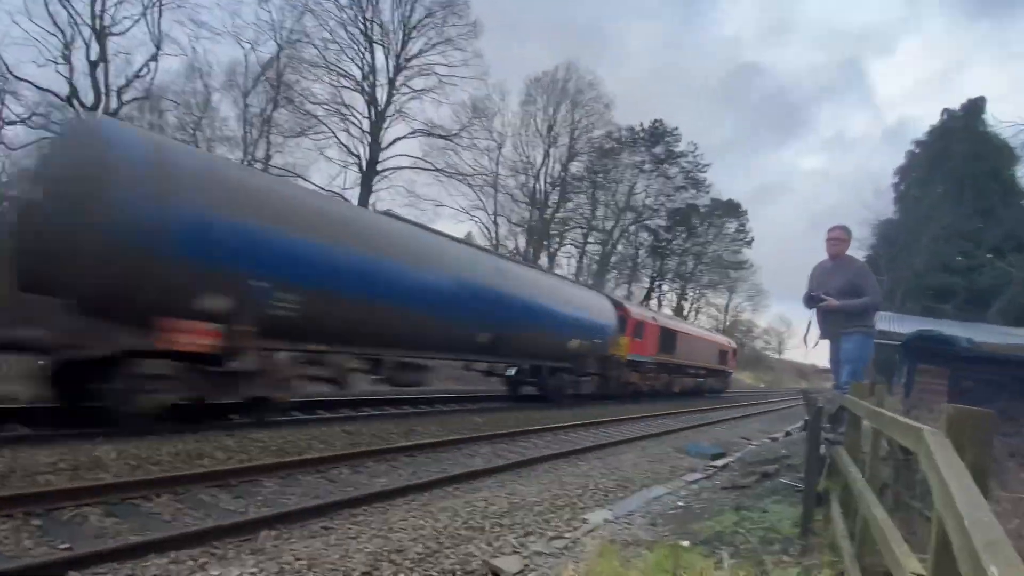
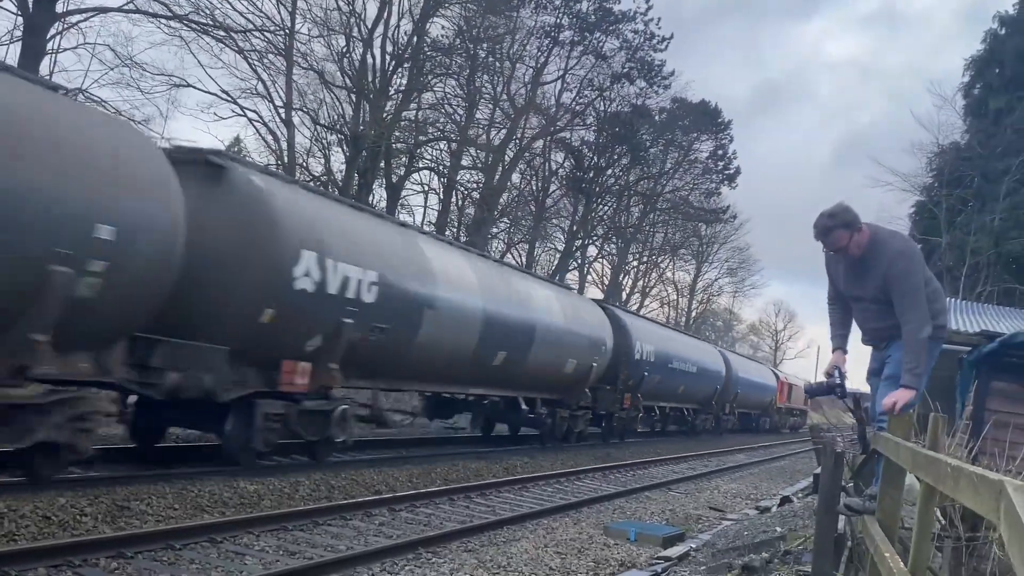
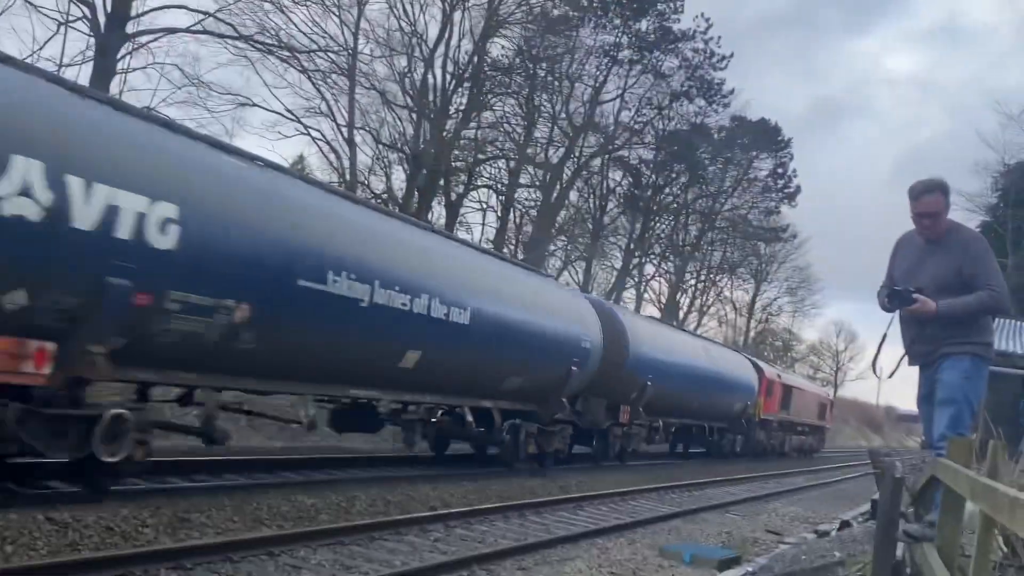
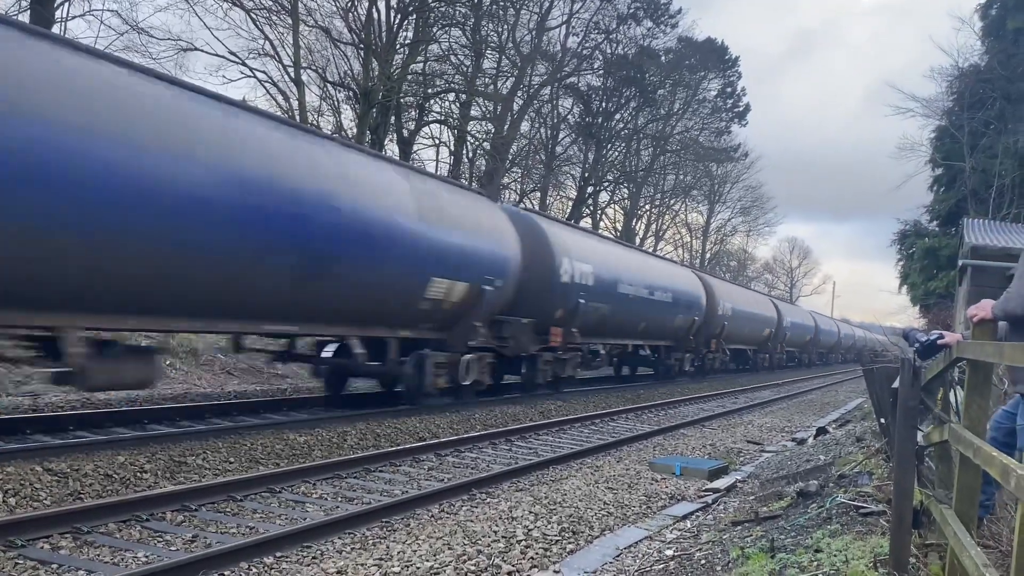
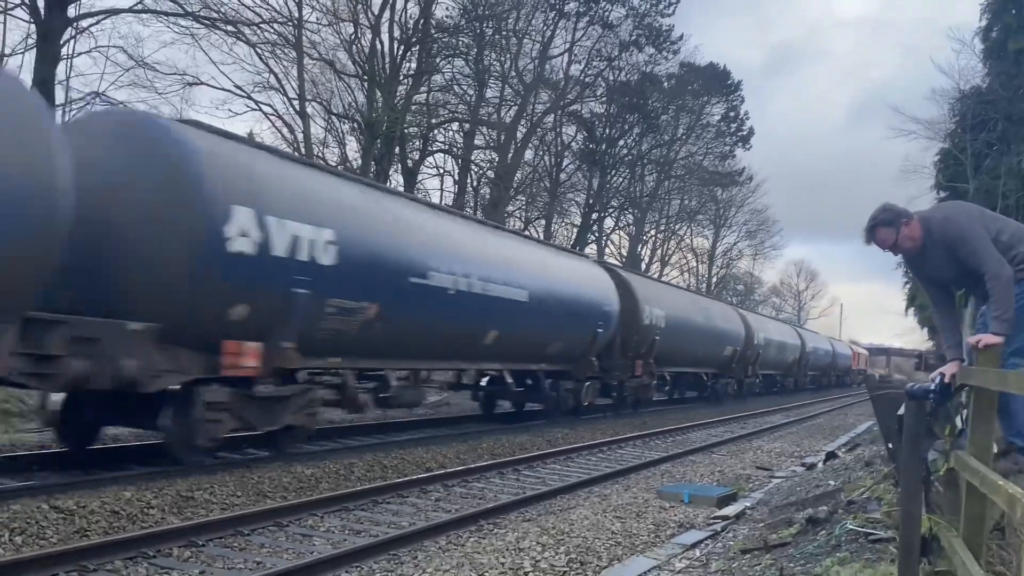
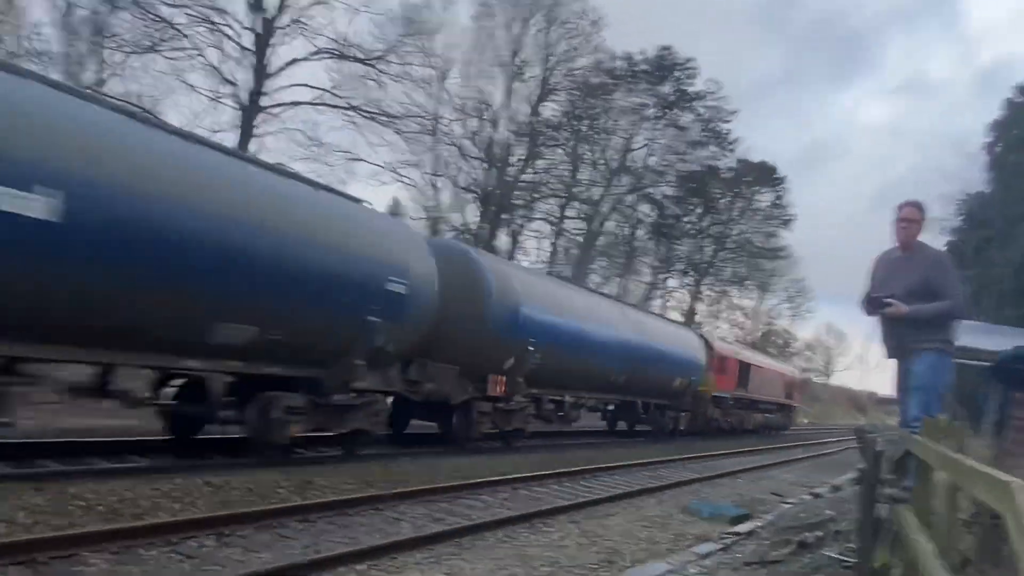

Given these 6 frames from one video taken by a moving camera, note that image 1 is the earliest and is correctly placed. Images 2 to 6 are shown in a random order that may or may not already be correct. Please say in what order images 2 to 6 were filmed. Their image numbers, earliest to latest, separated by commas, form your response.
6, 3, 2, 5, 4
